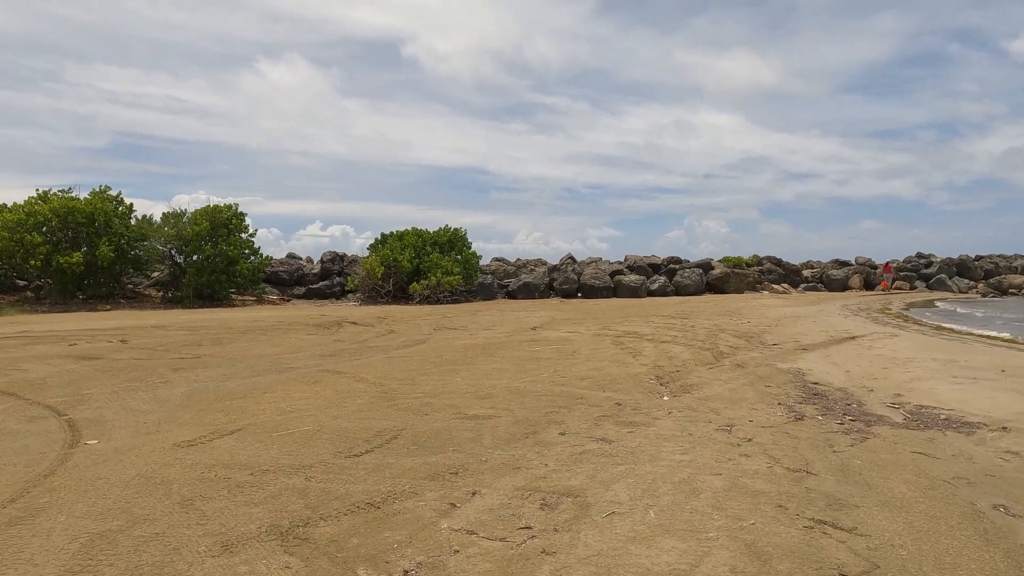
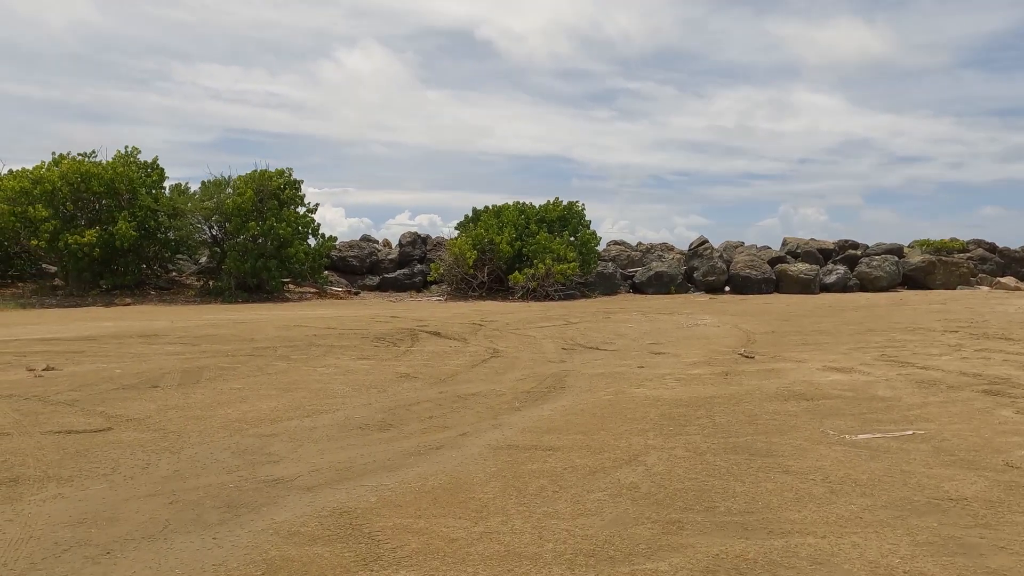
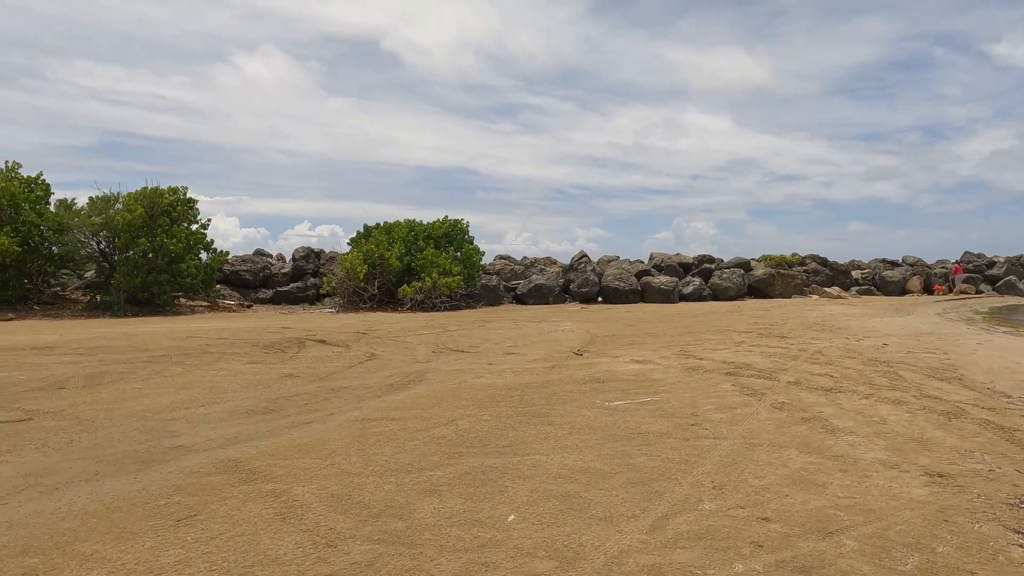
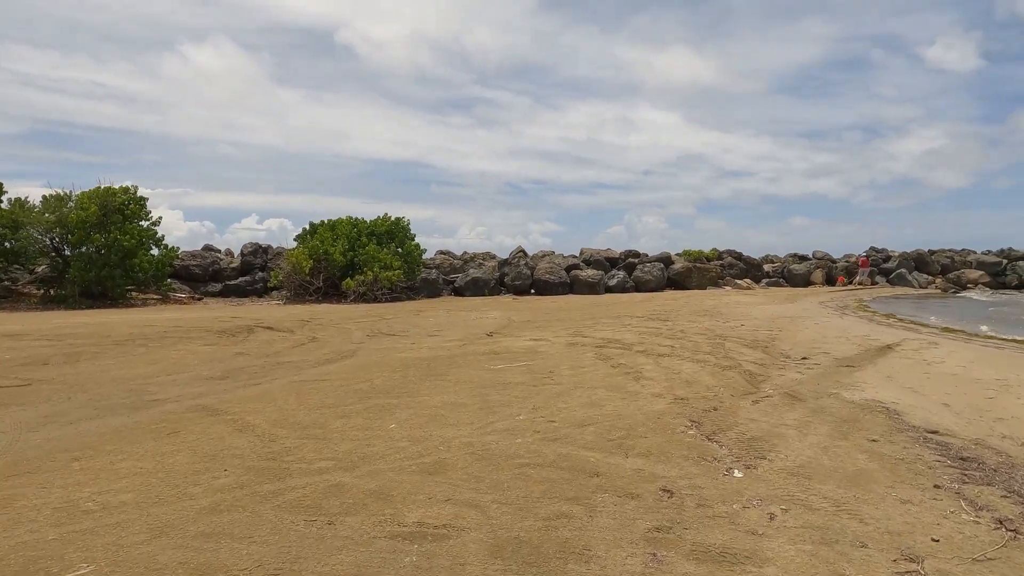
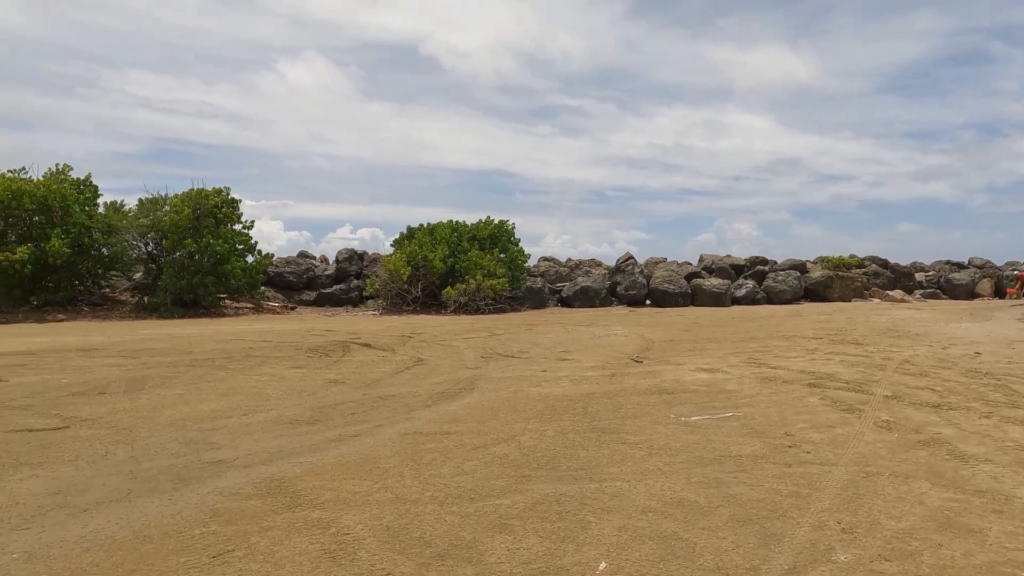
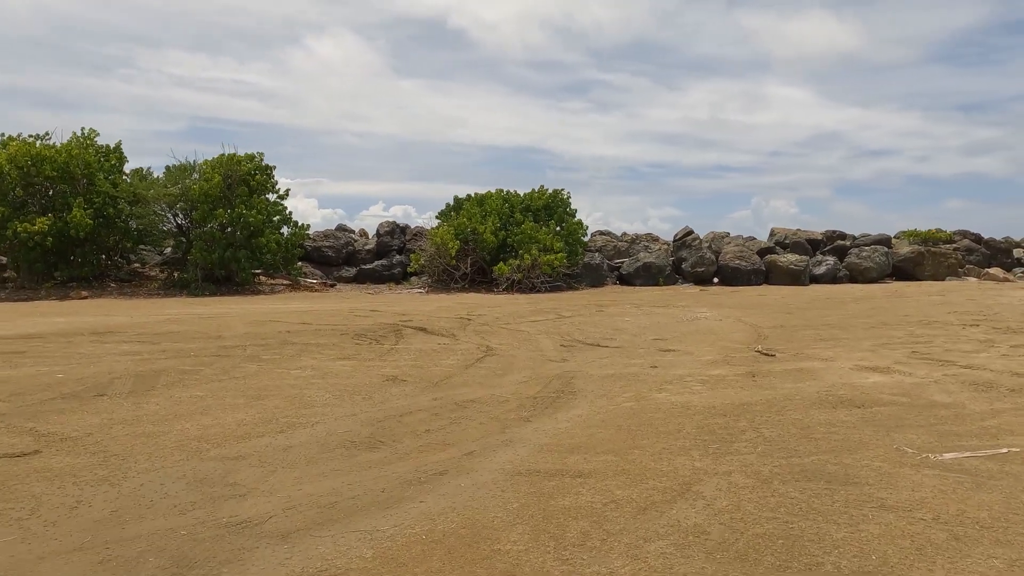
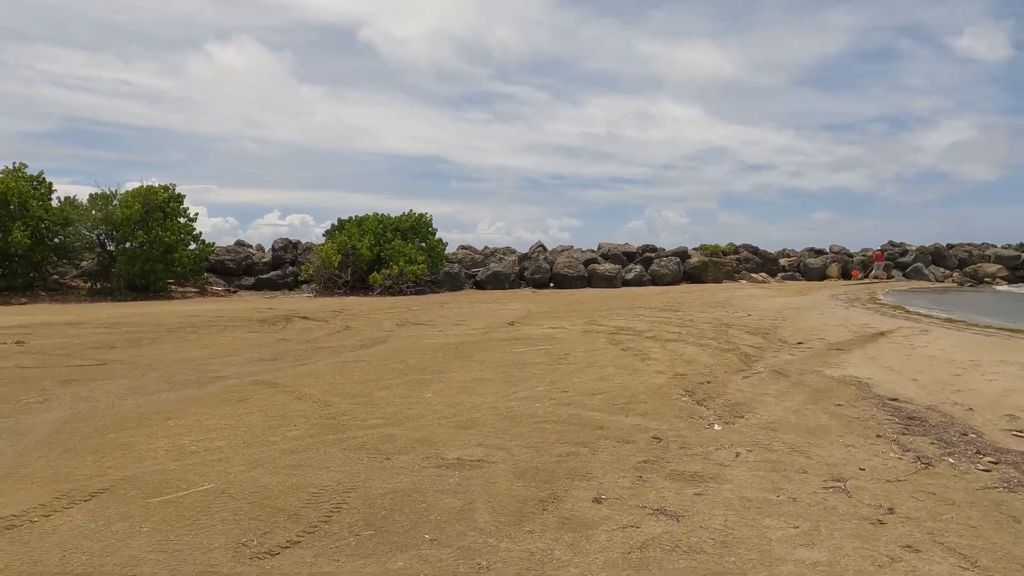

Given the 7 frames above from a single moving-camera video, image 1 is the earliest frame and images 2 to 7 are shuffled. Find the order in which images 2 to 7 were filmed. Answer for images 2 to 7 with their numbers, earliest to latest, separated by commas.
7, 4, 3, 5, 2, 6
